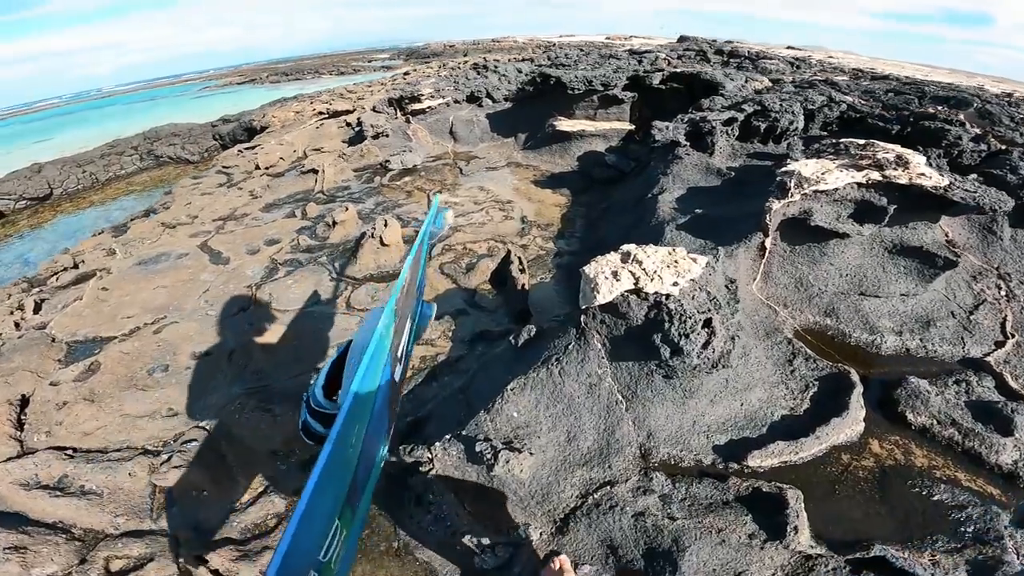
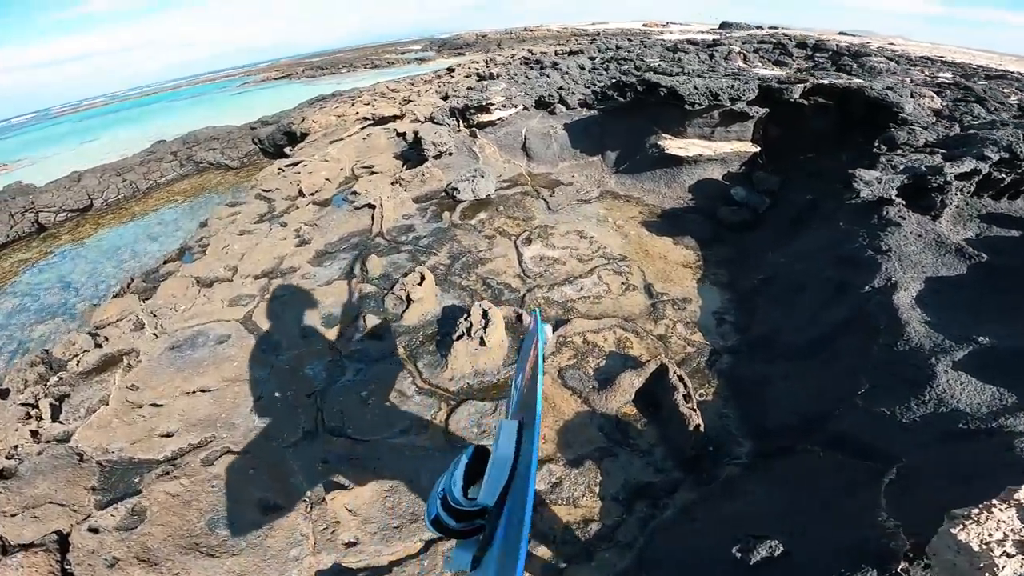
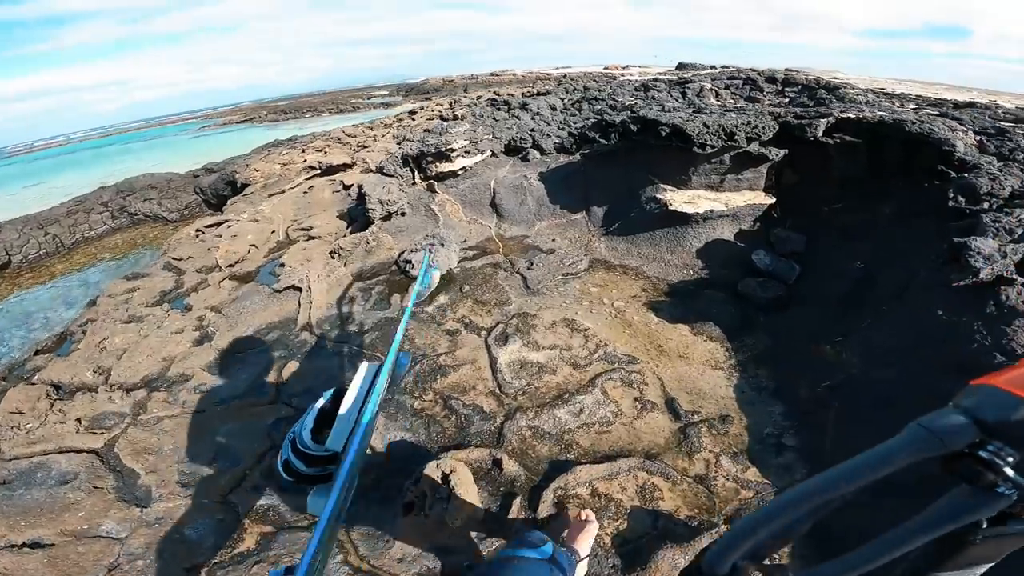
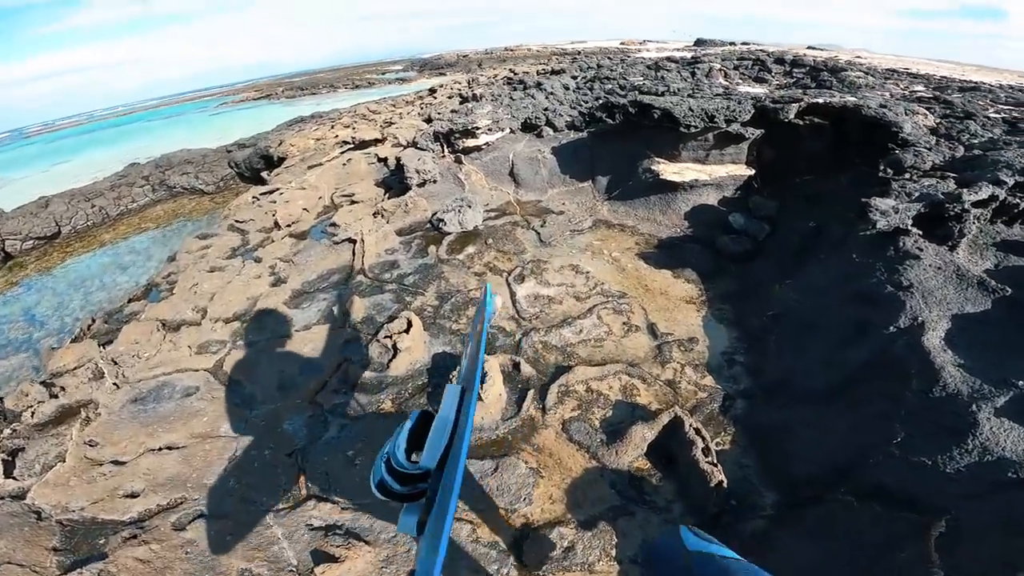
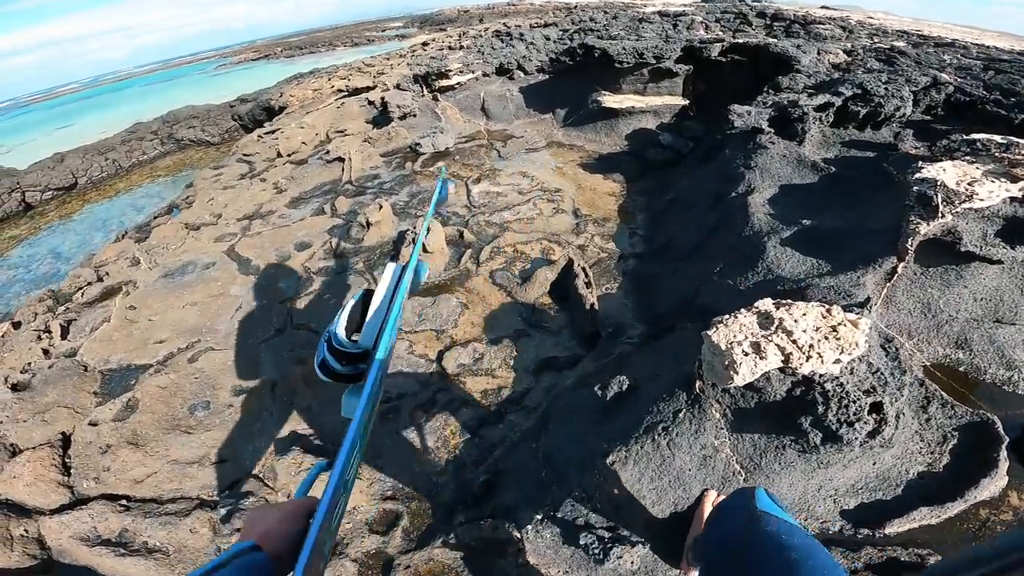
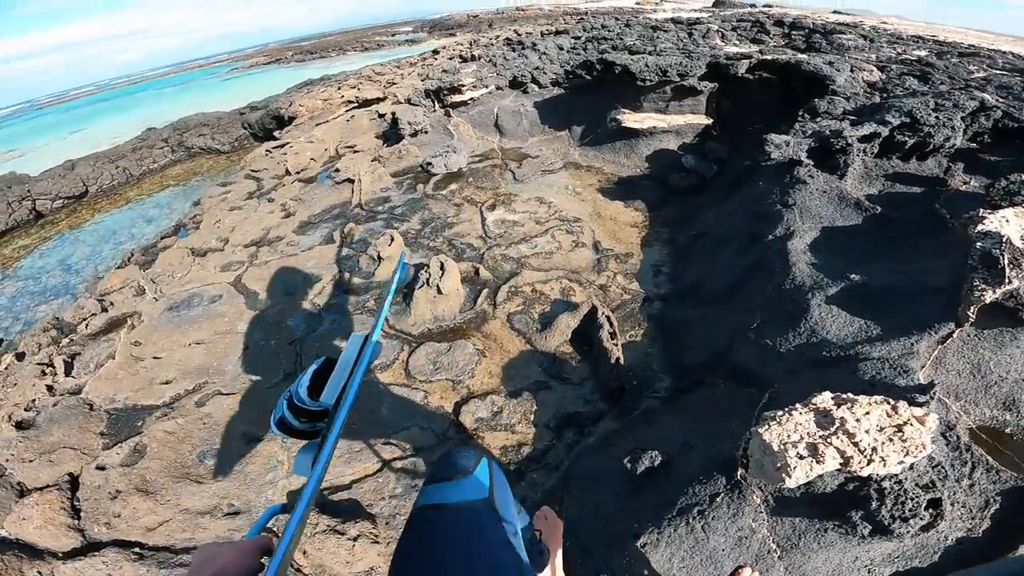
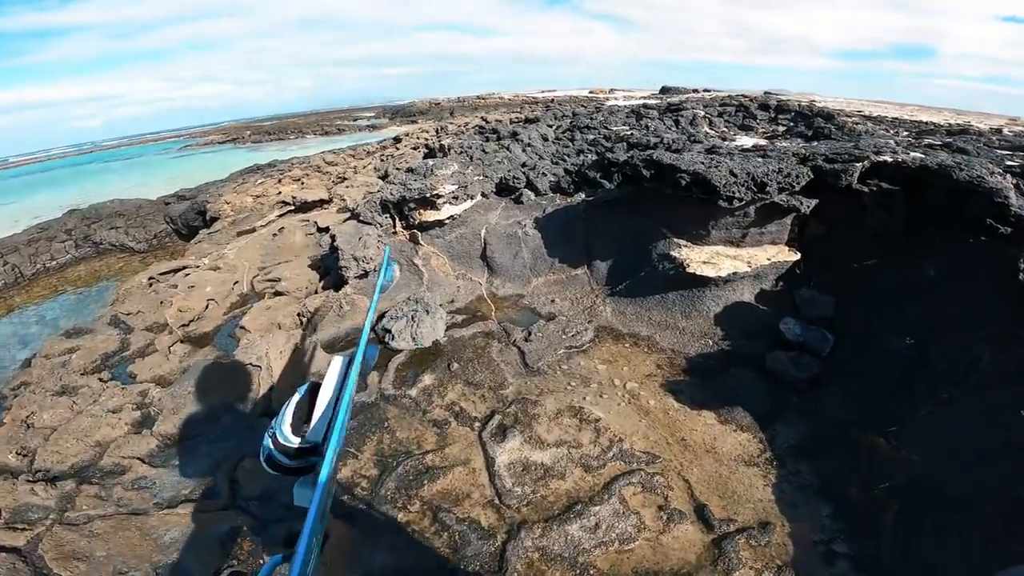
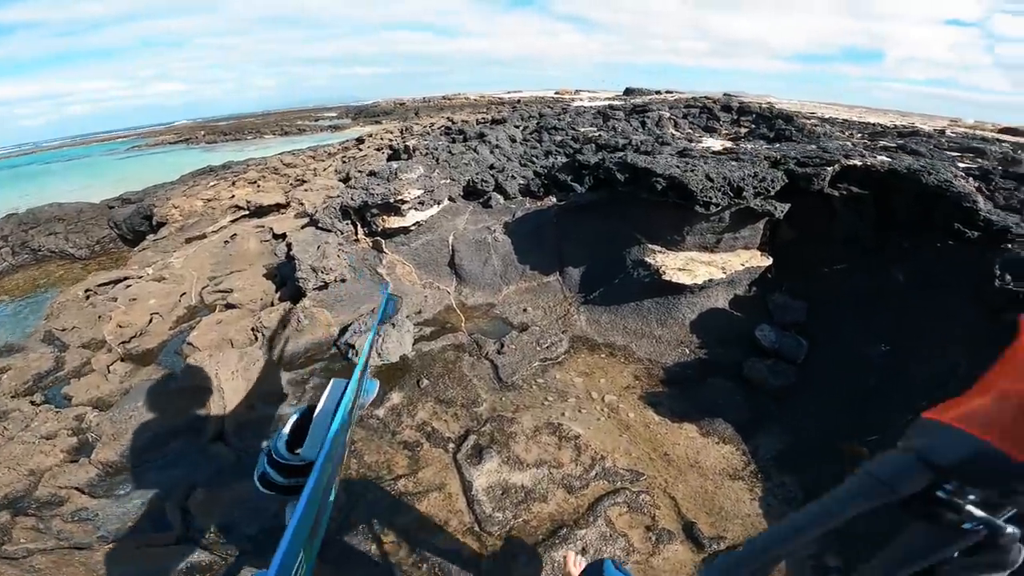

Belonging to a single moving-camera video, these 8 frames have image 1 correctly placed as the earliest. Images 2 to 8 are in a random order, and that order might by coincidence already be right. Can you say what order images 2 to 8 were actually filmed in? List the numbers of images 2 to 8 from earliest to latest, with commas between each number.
5, 6, 2, 4, 3, 7, 8
